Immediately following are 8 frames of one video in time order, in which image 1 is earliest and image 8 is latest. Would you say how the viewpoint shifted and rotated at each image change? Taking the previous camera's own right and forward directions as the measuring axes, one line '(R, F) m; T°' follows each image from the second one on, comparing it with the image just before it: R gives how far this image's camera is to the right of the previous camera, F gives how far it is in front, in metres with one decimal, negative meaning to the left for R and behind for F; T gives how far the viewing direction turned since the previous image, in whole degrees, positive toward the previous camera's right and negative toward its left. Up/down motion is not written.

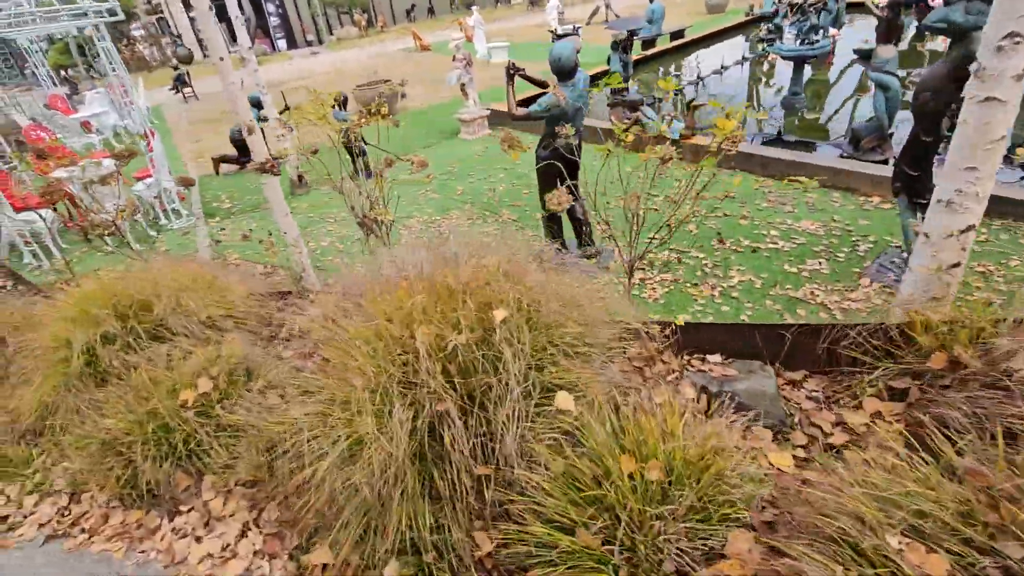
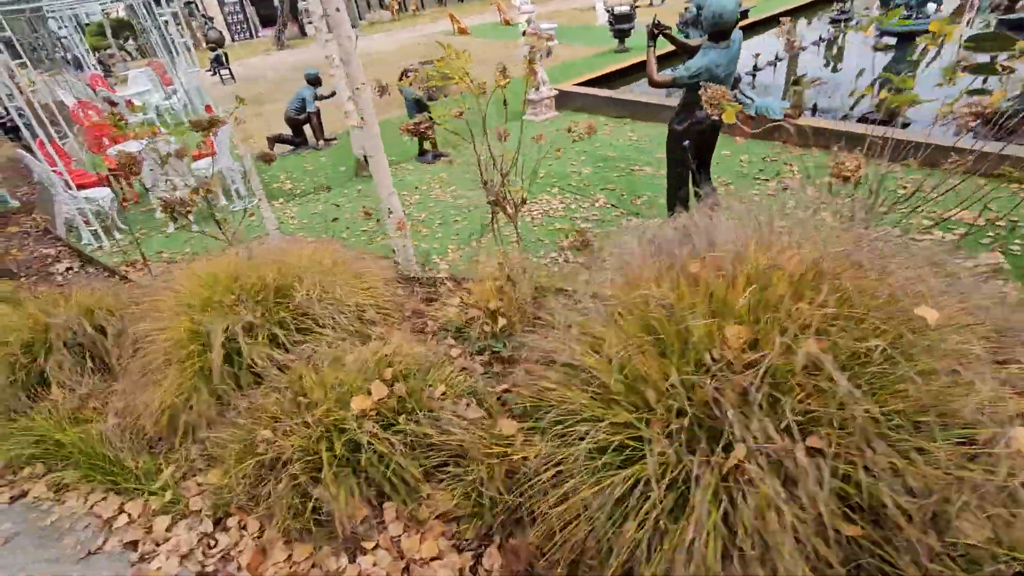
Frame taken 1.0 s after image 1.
(-1.0, +0.5) m; -1°
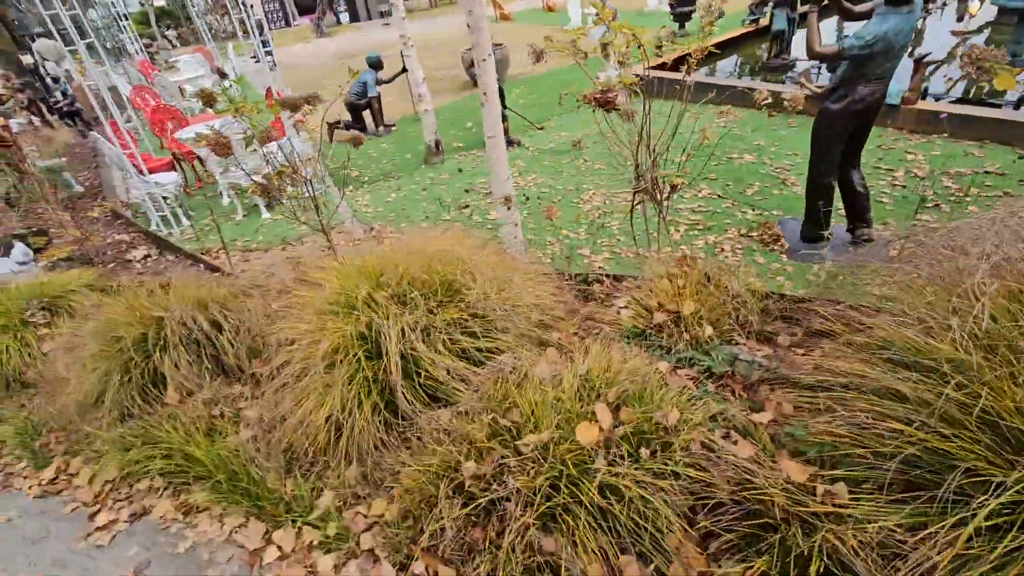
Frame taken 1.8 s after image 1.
(-0.8, +0.4) m; -2°
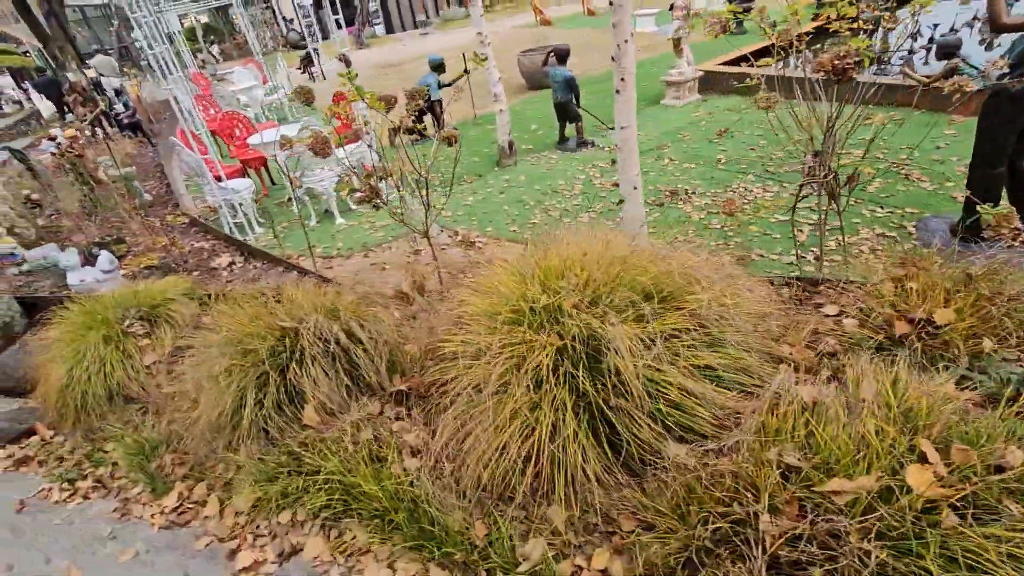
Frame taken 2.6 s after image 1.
(-0.7, +0.3) m; -3°
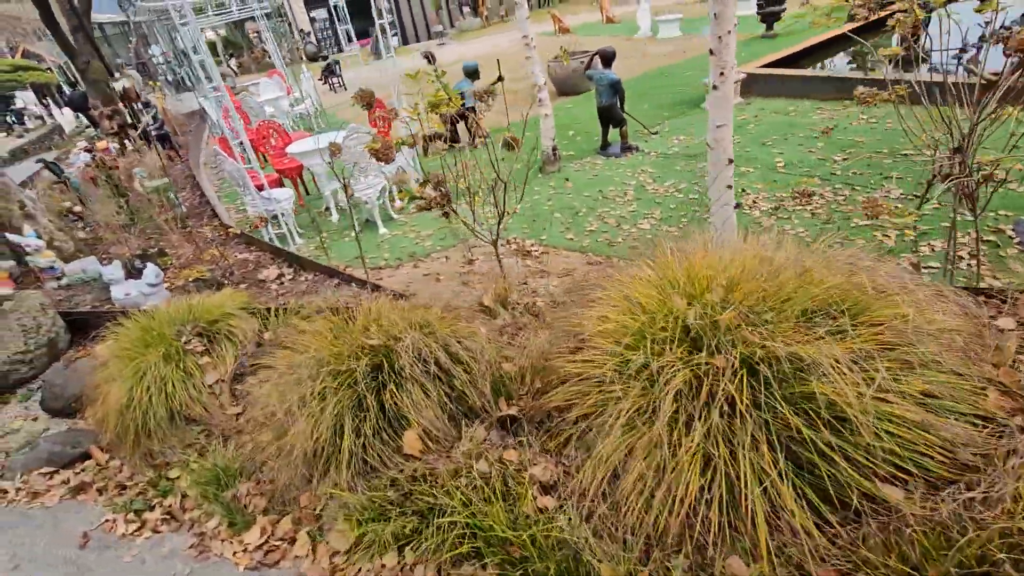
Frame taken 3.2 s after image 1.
(-0.5, +0.2) m; -1°
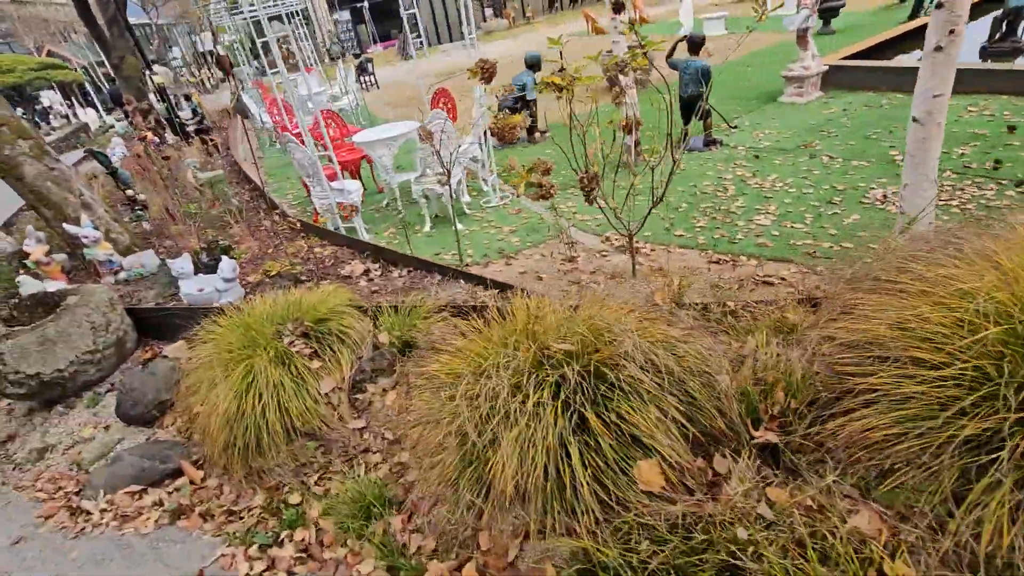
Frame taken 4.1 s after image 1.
(-0.9, +0.5) m; -1°
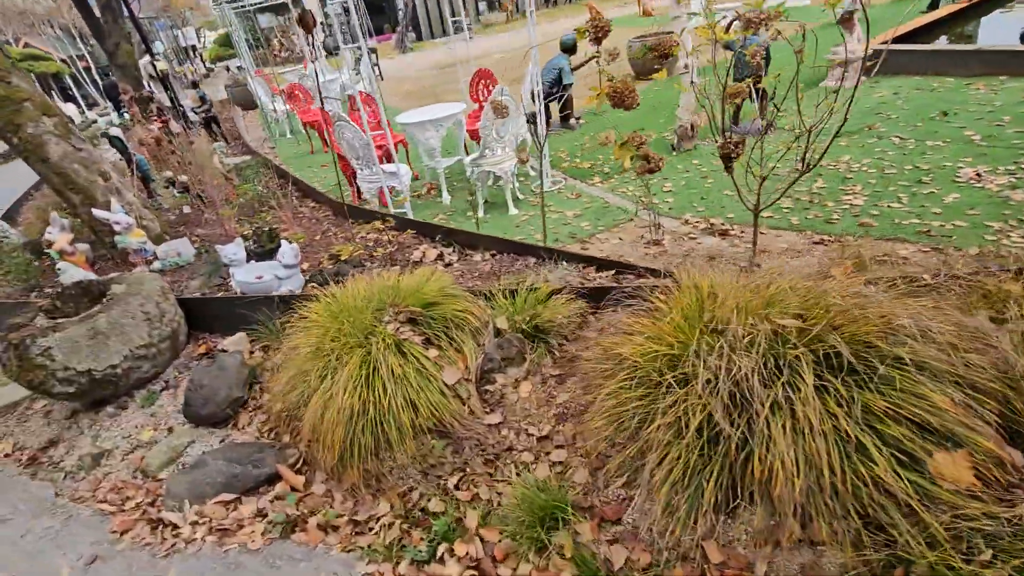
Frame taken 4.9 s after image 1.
(-0.8, +0.3) m; +2°
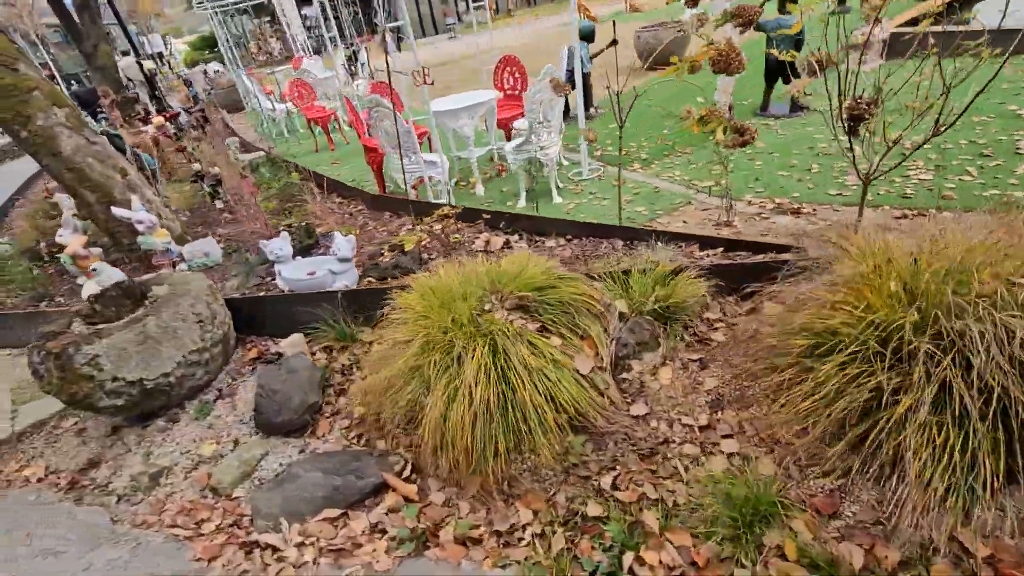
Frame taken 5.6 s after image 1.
(-0.7, +0.3) m; +2°
